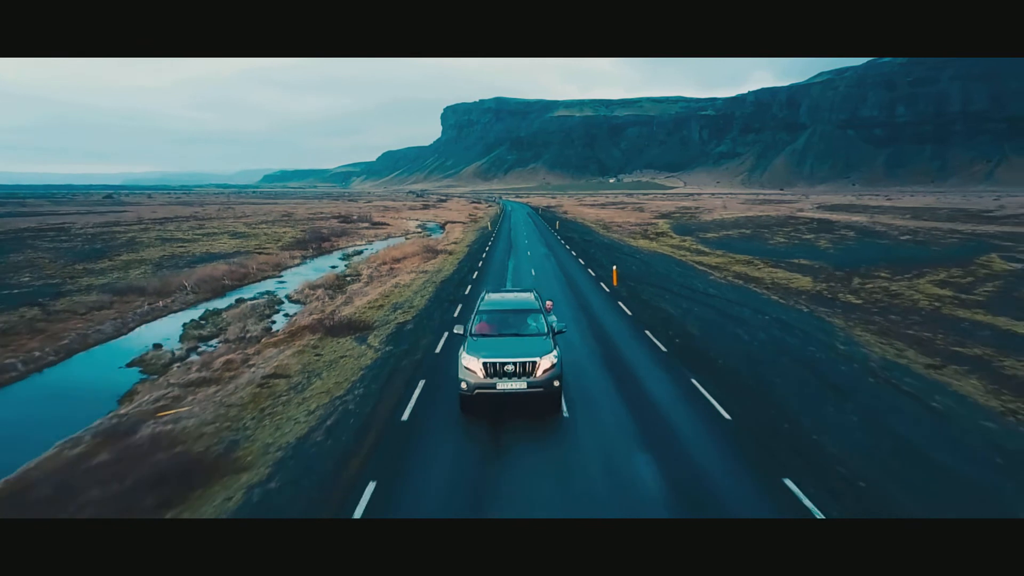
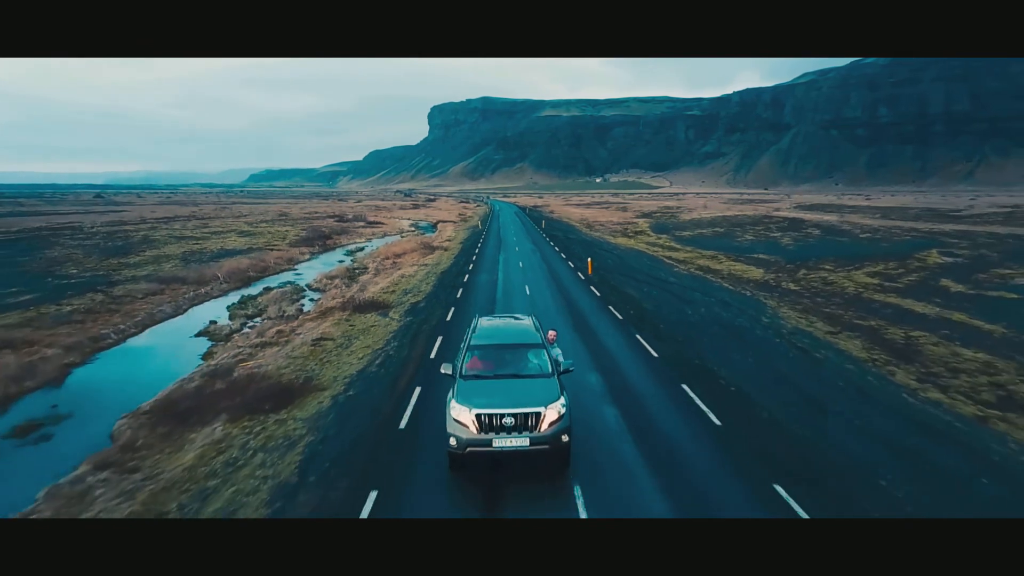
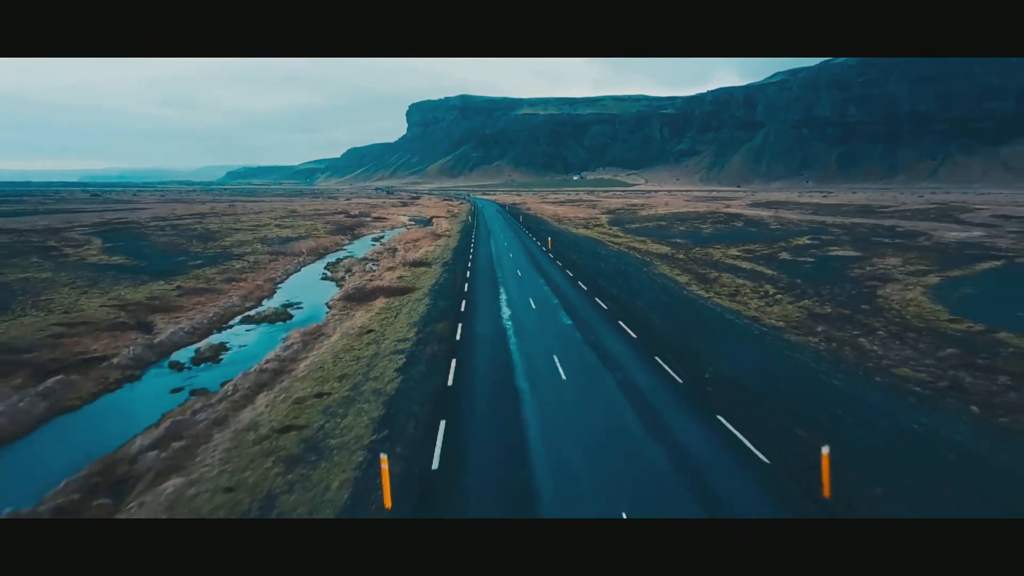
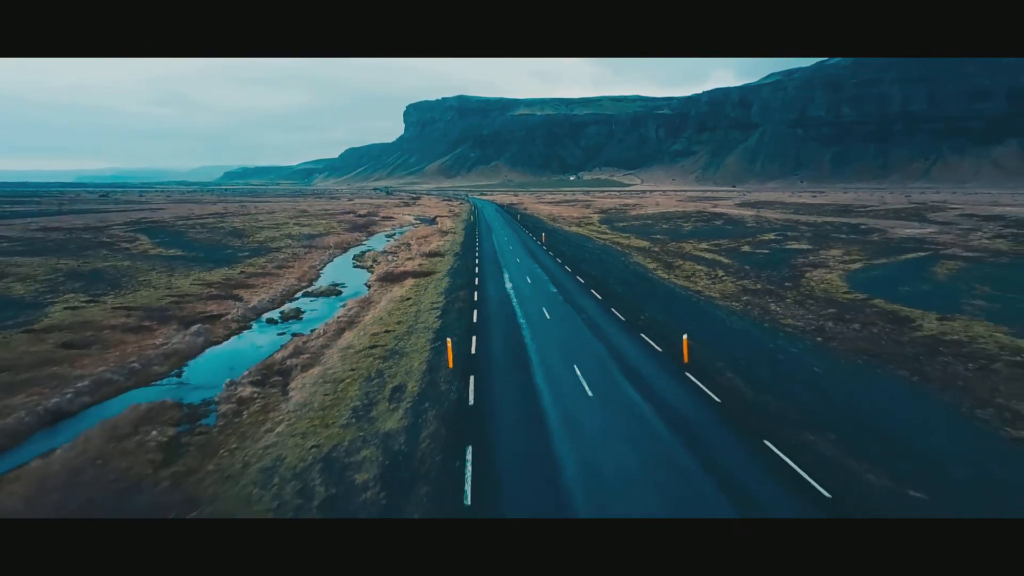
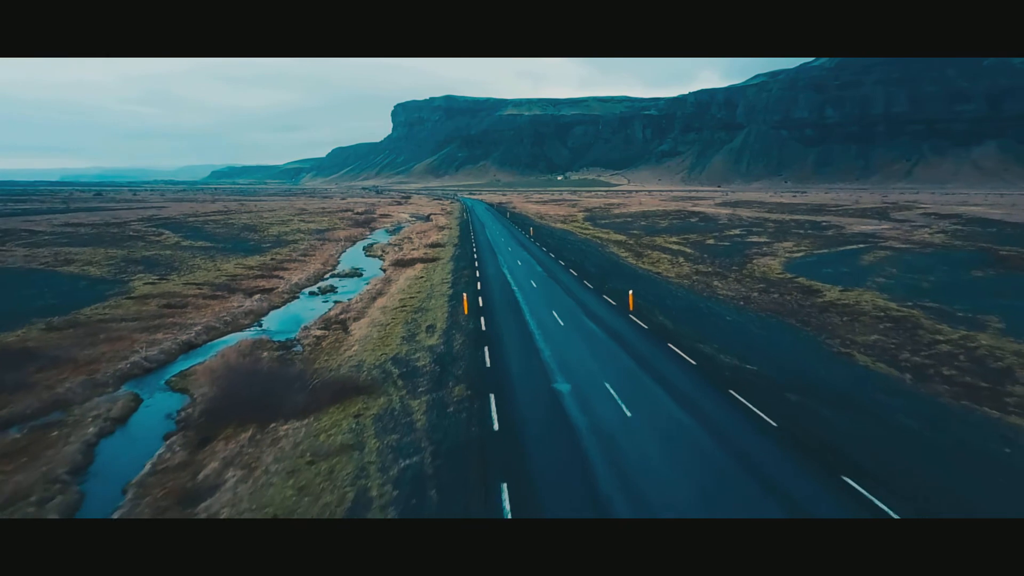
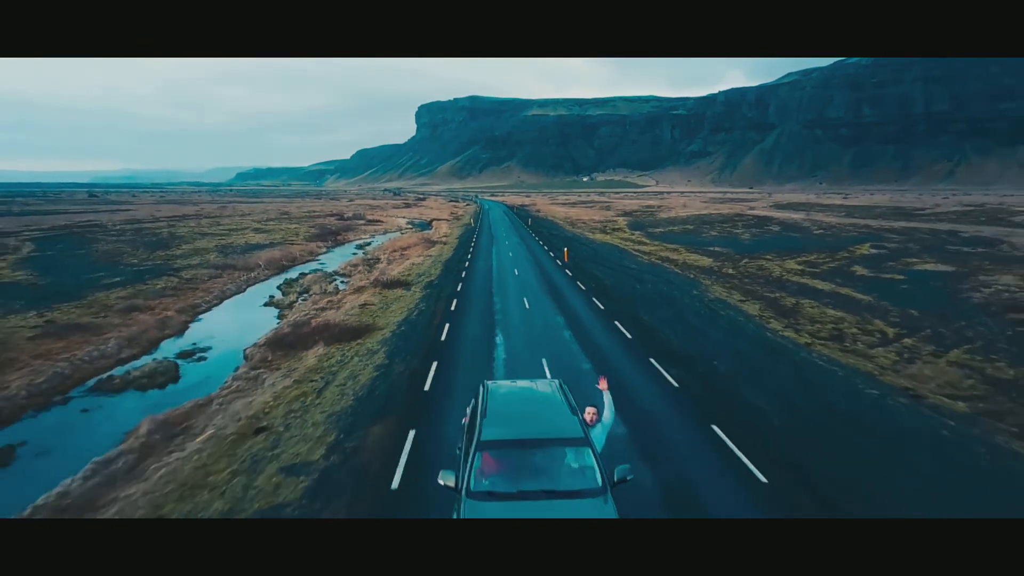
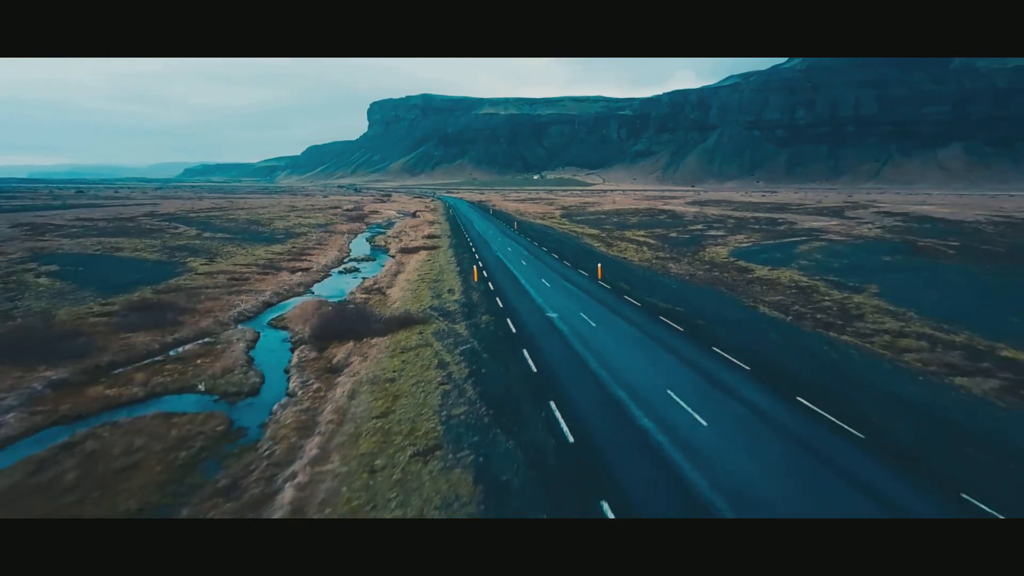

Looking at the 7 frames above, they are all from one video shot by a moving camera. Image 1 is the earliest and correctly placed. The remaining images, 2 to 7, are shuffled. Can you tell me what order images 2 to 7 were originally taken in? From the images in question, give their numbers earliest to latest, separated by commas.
2, 6, 3, 4, 5, 7
